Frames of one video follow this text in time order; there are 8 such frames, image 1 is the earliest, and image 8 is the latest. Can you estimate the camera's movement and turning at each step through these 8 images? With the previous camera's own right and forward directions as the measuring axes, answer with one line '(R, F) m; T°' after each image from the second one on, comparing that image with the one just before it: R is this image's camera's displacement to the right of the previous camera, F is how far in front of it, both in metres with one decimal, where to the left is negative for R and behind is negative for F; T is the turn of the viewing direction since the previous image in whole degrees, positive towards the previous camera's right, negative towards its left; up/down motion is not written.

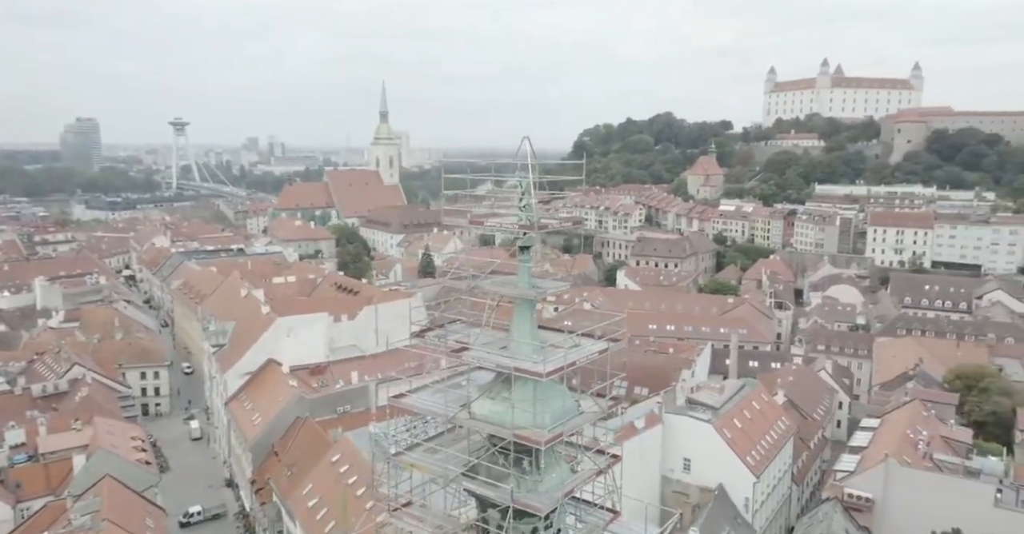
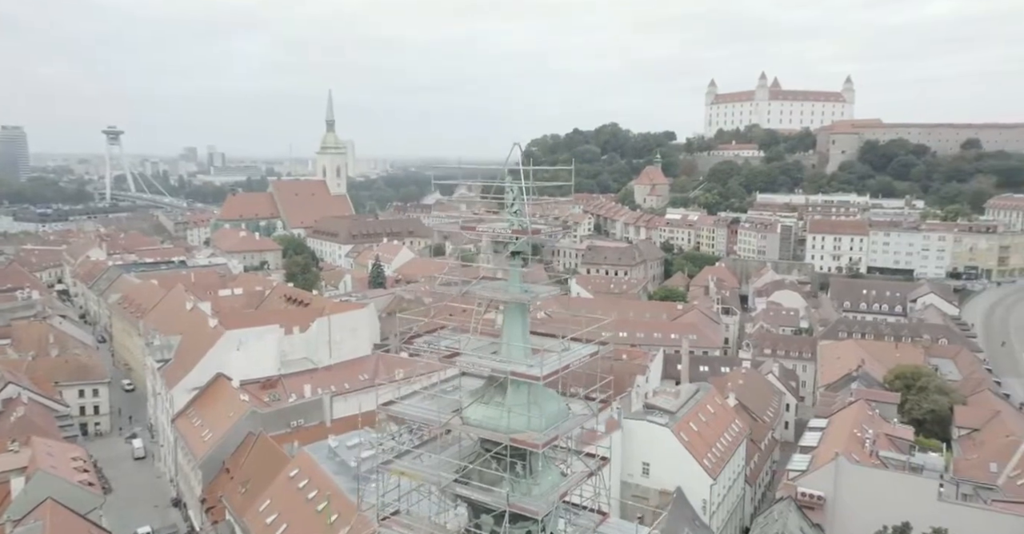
(-0.3, 0.0) m; +4°
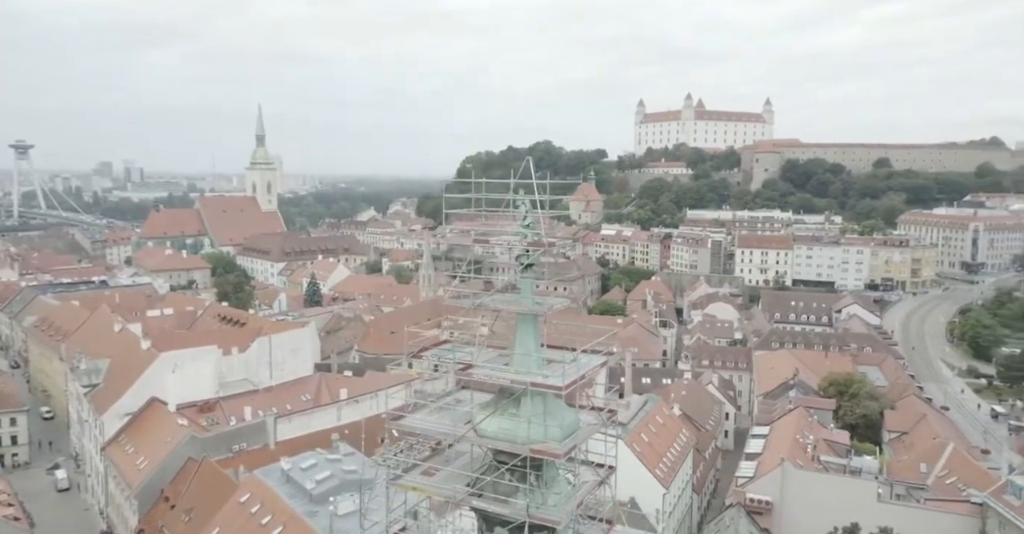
(-0.6, 0.0) m; +6°
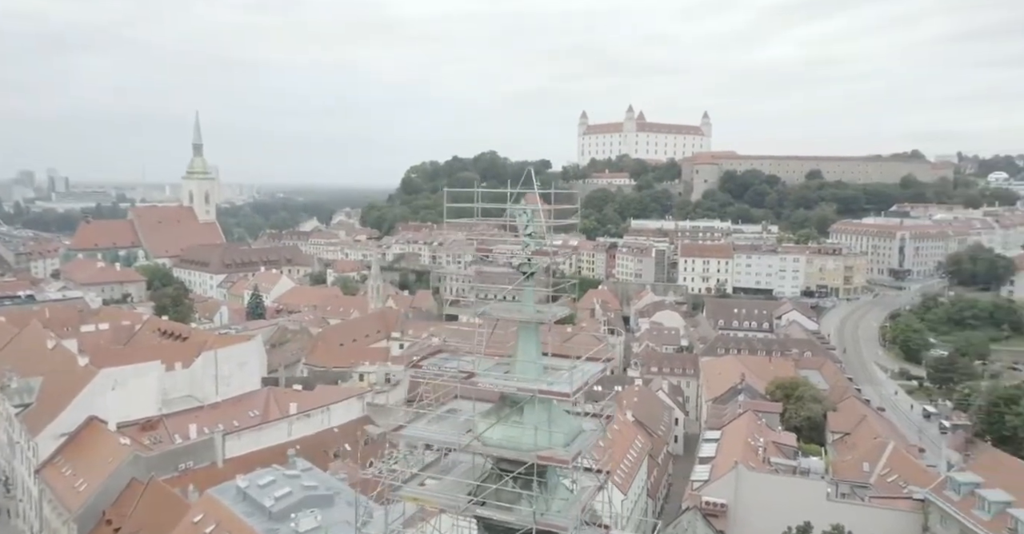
(-0.5, 0.0) m; +5°
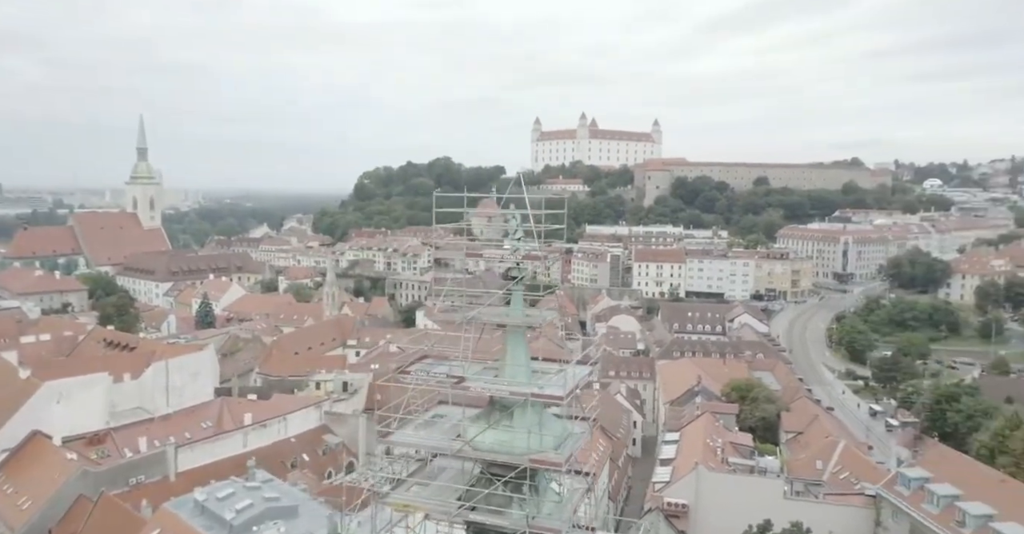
(-0.3, 0.0) m; +4°
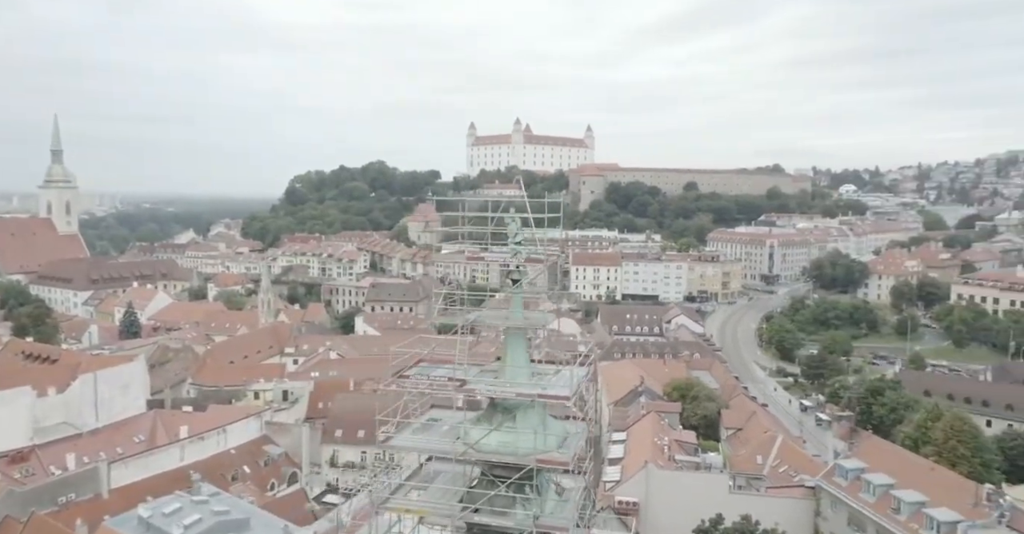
(-0.5, 0.0) m; +6°
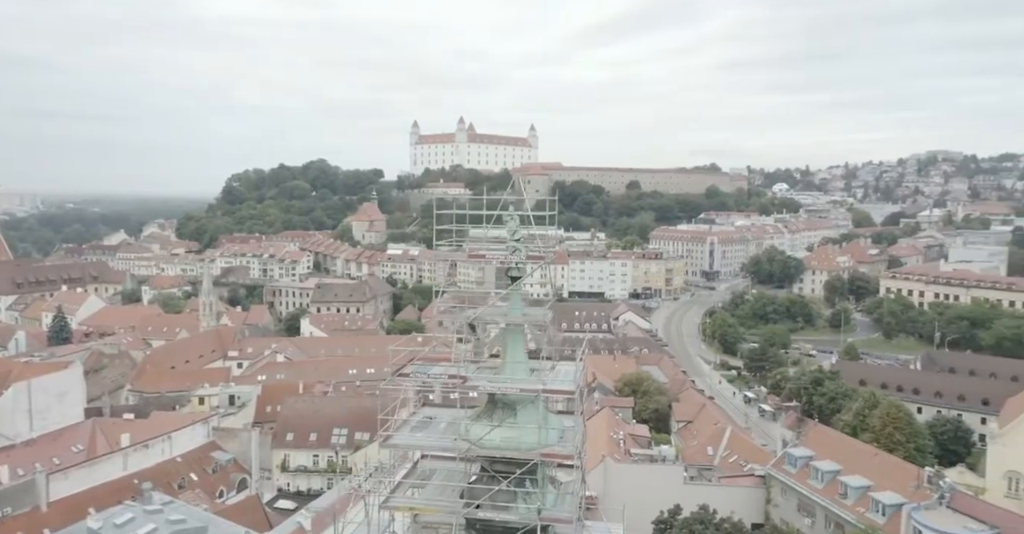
(-0.5, 0.0) m; +5°
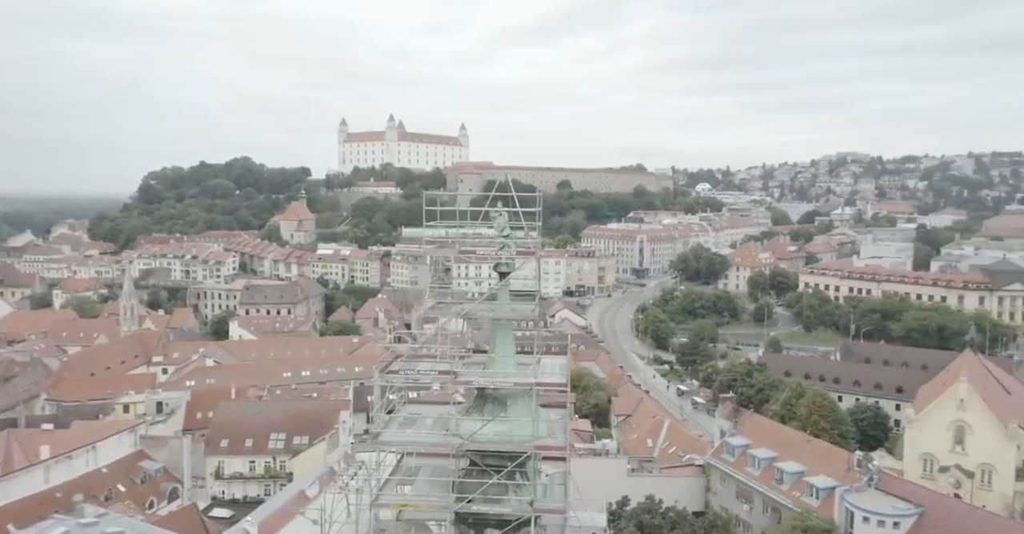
(-0.5, 0.0) m; +6°
